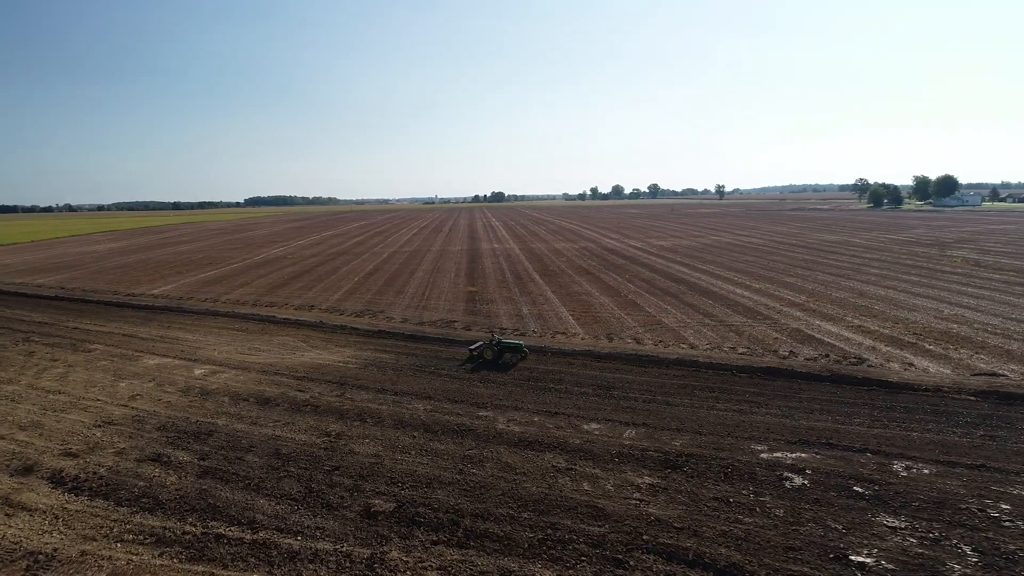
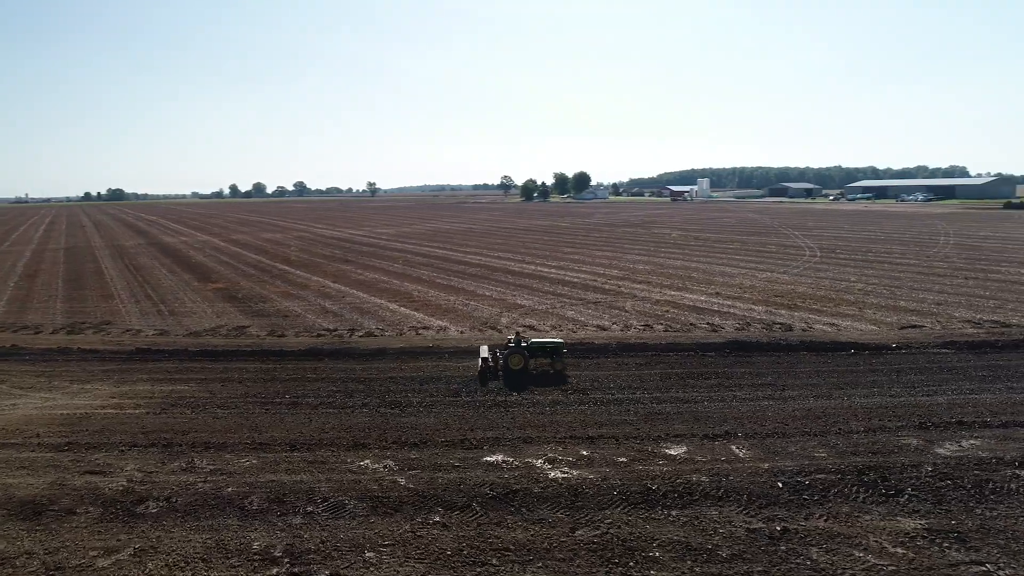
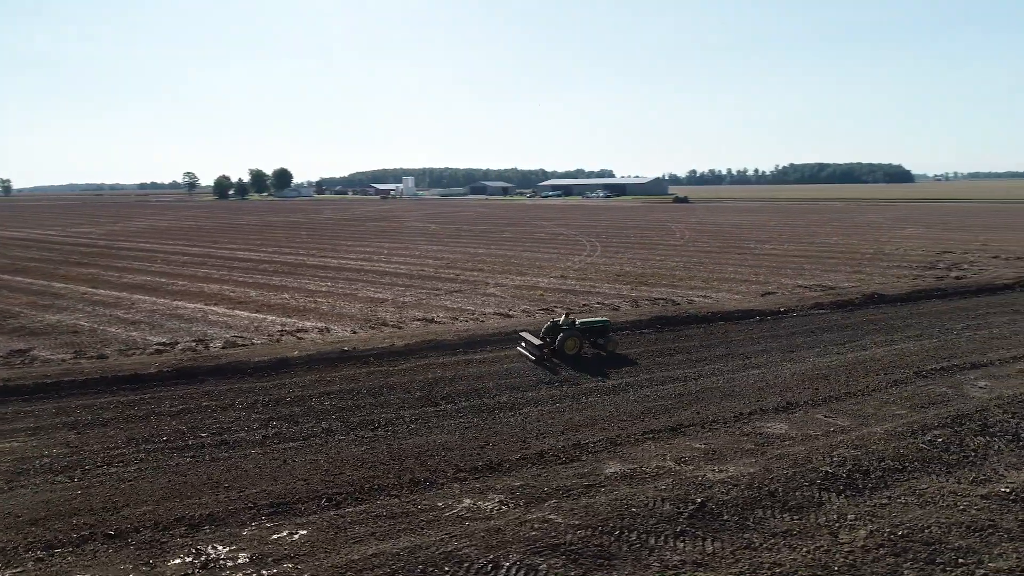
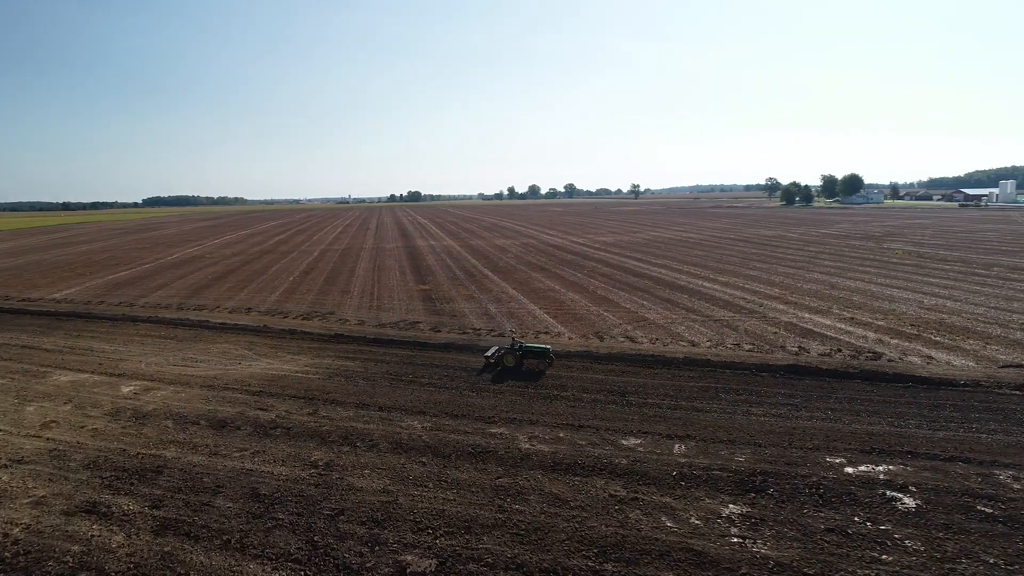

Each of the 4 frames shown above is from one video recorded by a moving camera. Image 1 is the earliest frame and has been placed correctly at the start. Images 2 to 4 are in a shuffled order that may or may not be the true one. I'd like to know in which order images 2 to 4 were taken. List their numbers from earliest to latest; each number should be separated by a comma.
4, 2, 3
